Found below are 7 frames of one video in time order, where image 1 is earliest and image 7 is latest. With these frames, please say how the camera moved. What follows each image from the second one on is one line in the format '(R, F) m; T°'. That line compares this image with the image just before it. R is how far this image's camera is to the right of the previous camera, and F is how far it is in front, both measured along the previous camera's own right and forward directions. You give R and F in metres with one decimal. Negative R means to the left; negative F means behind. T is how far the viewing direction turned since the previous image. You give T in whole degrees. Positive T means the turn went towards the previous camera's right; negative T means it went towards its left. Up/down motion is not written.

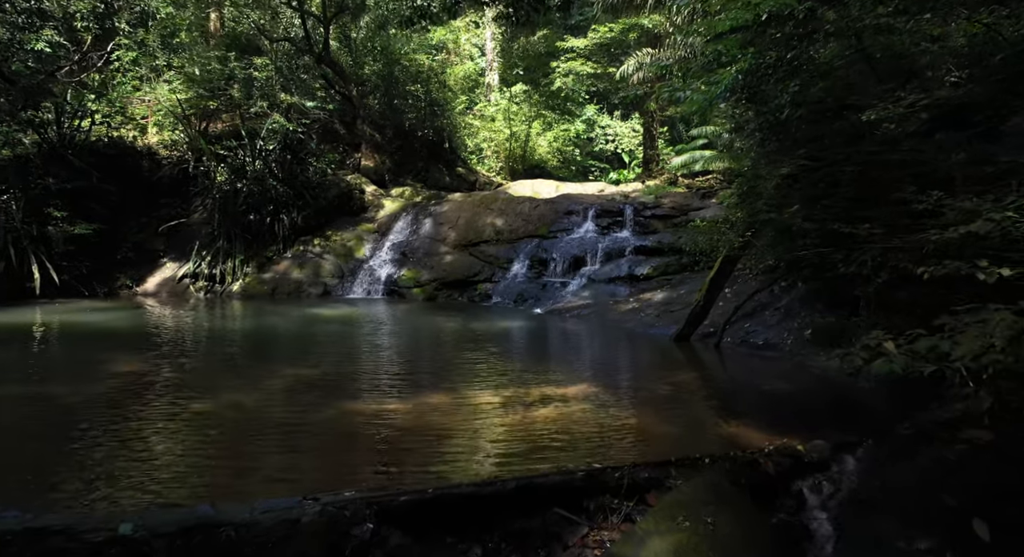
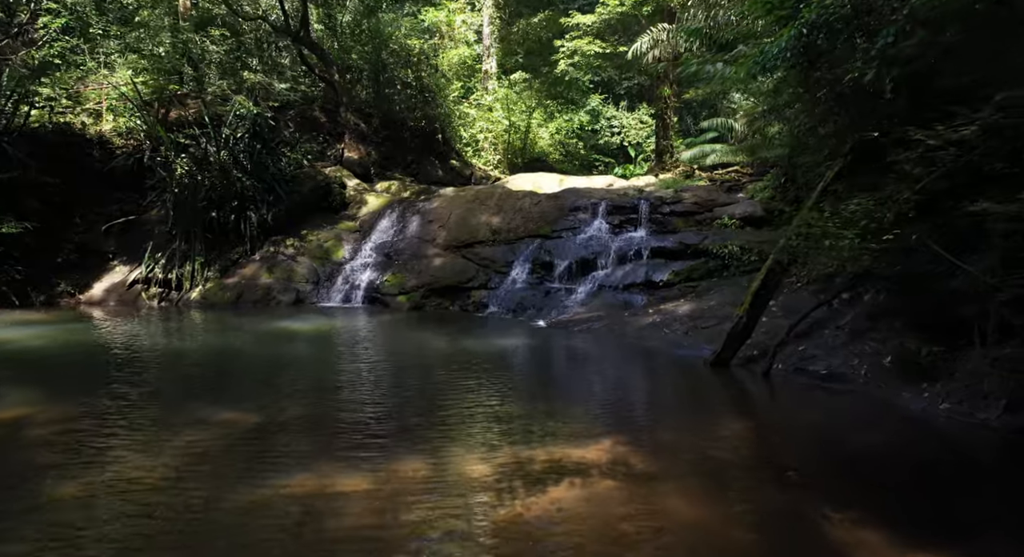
(0.0, +1.9) m; 0°
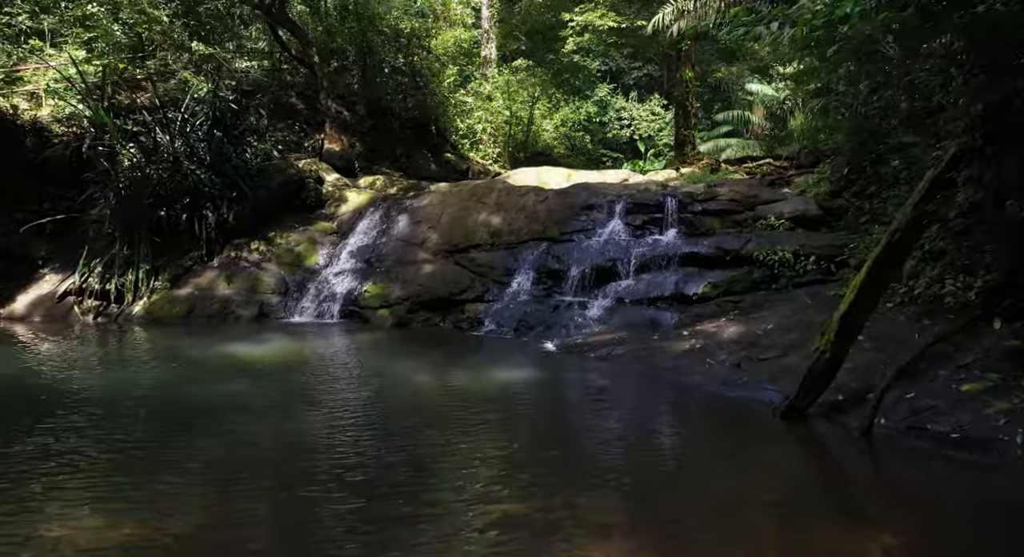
(0.0, +2.0) m; 0°
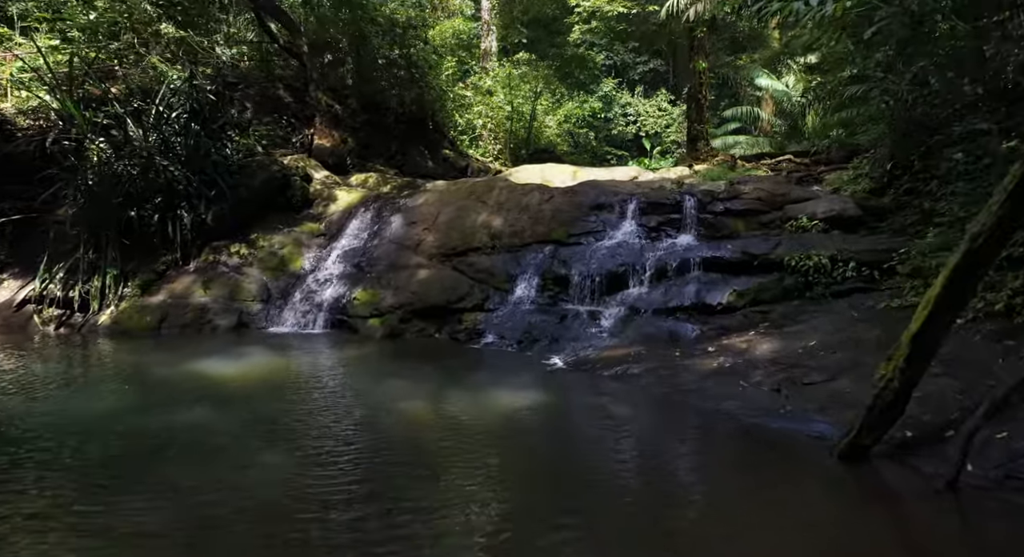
(0.0, +1.0) m; 0°
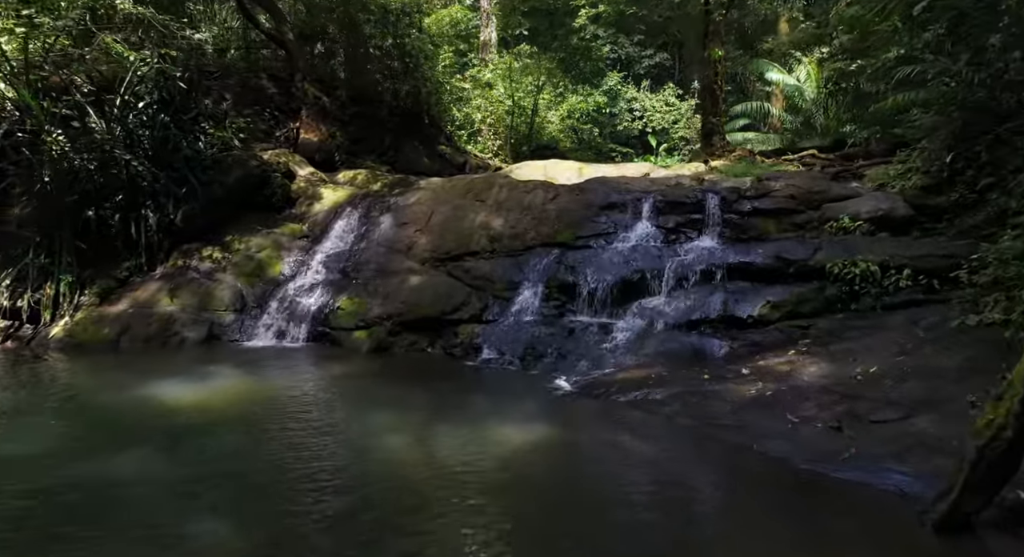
(0.0, +1.1) m; 0°
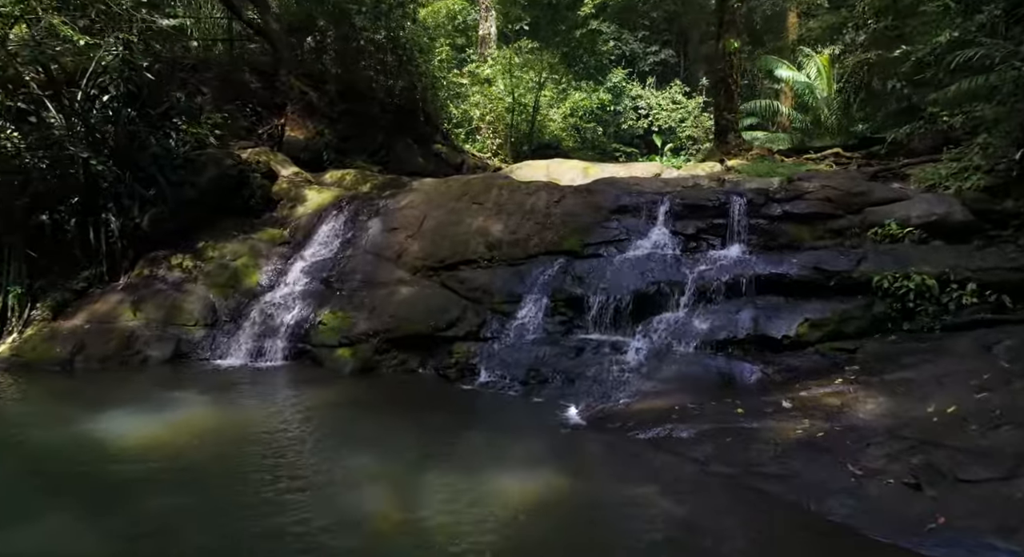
(0.0, +1.0) m; 0°
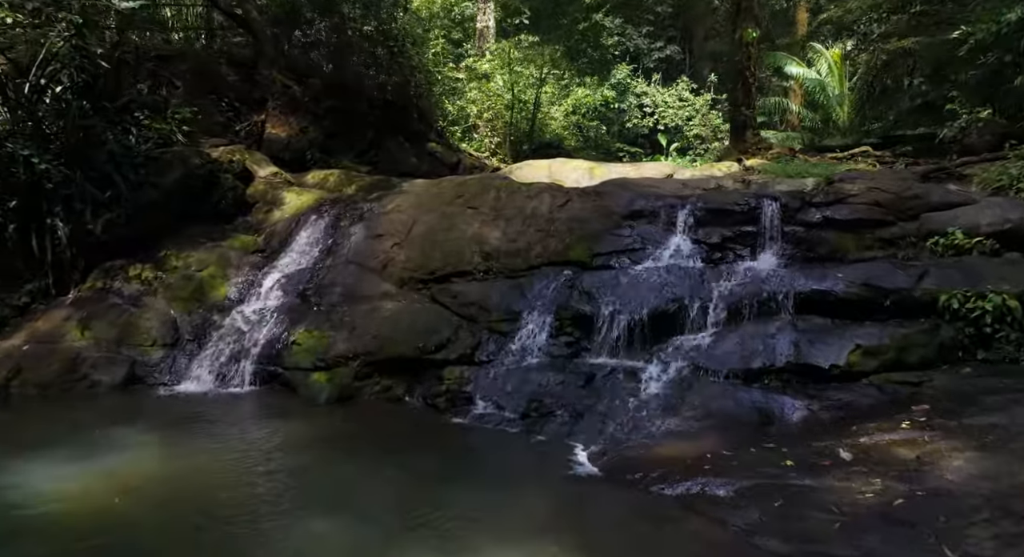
(0.0, +1.0) m; 0°
